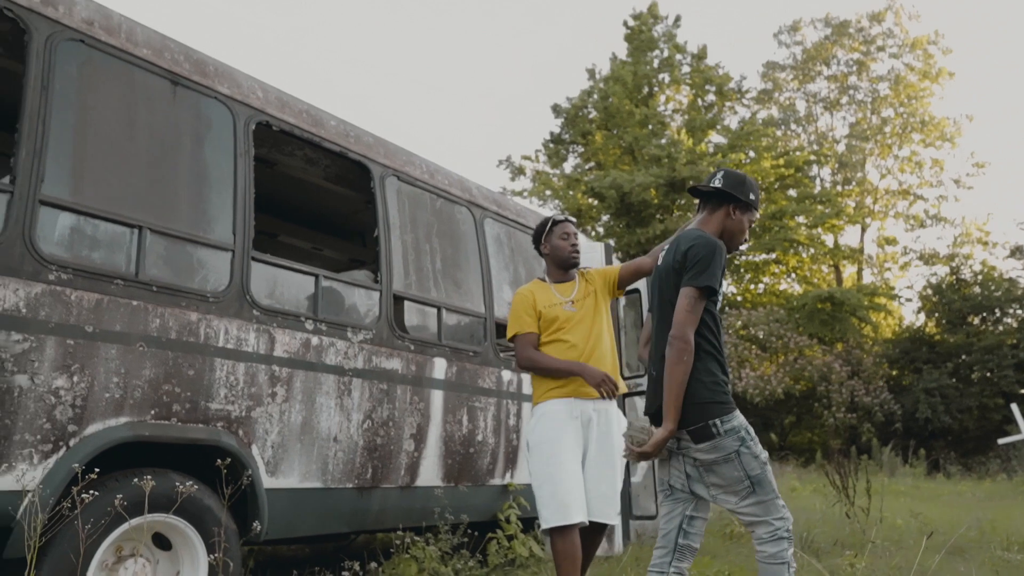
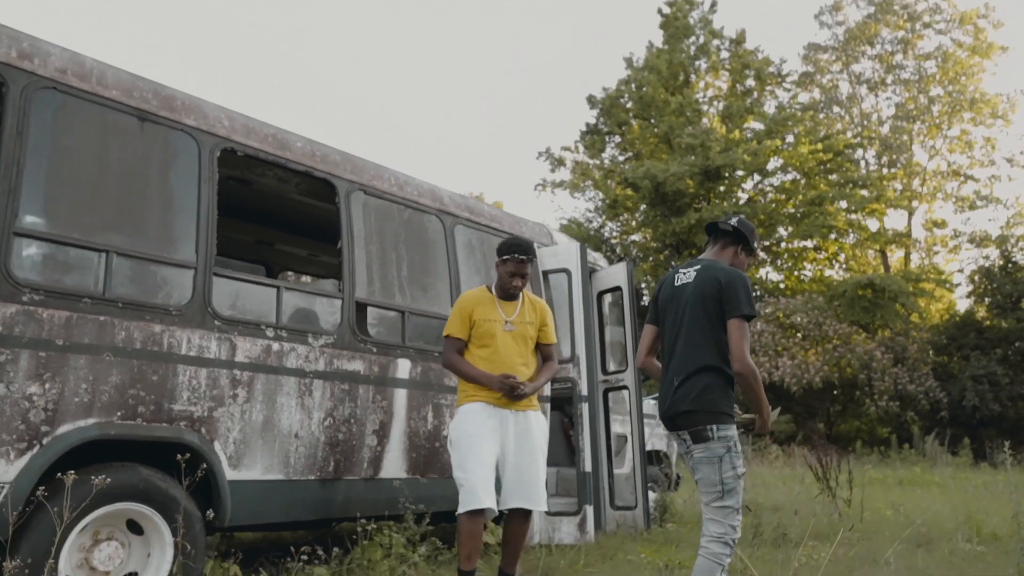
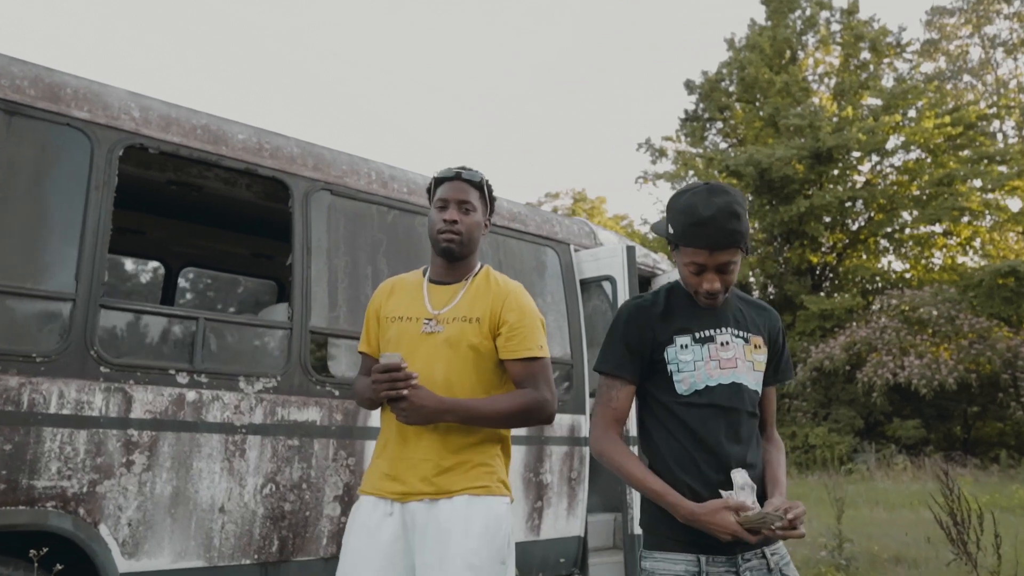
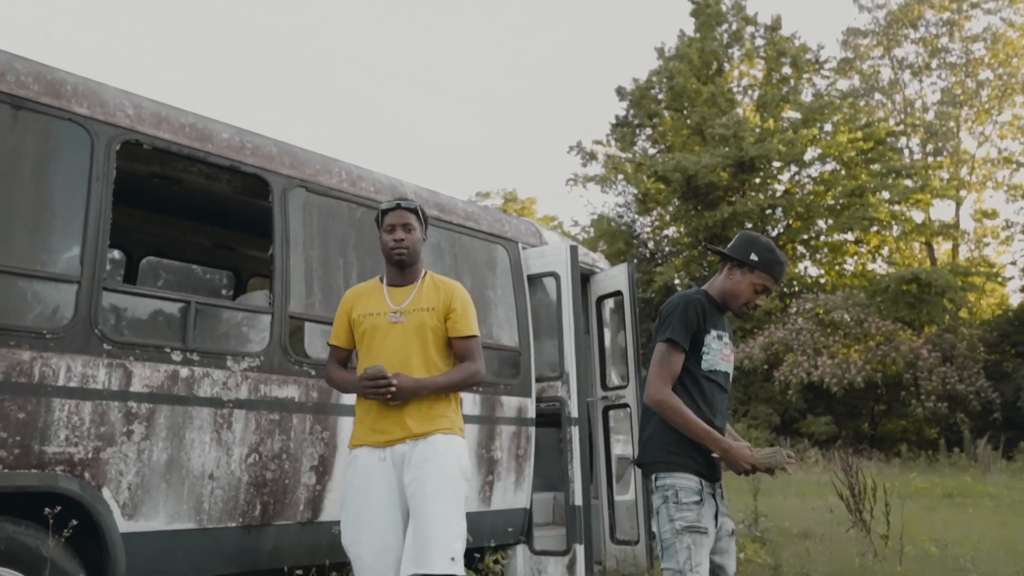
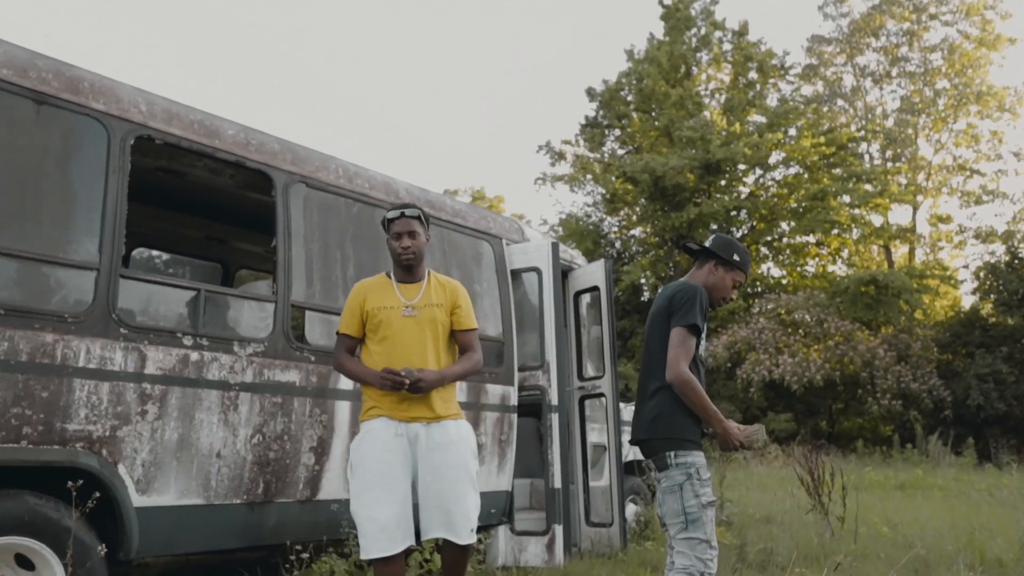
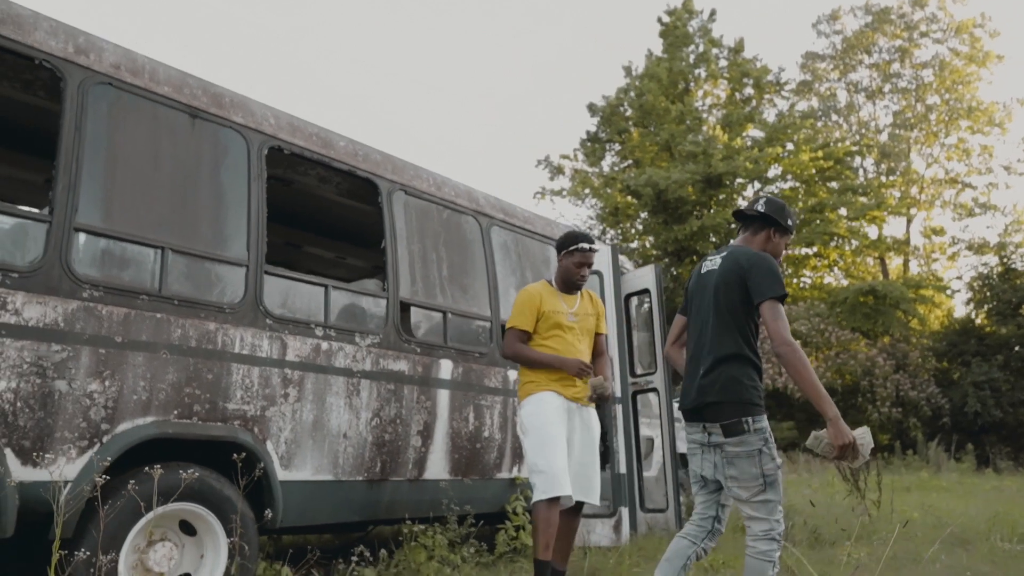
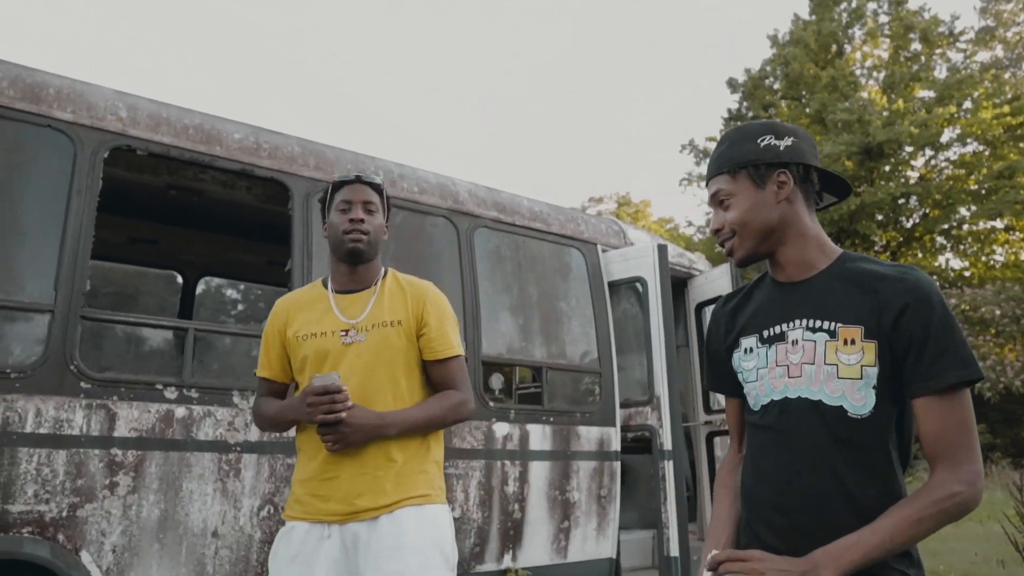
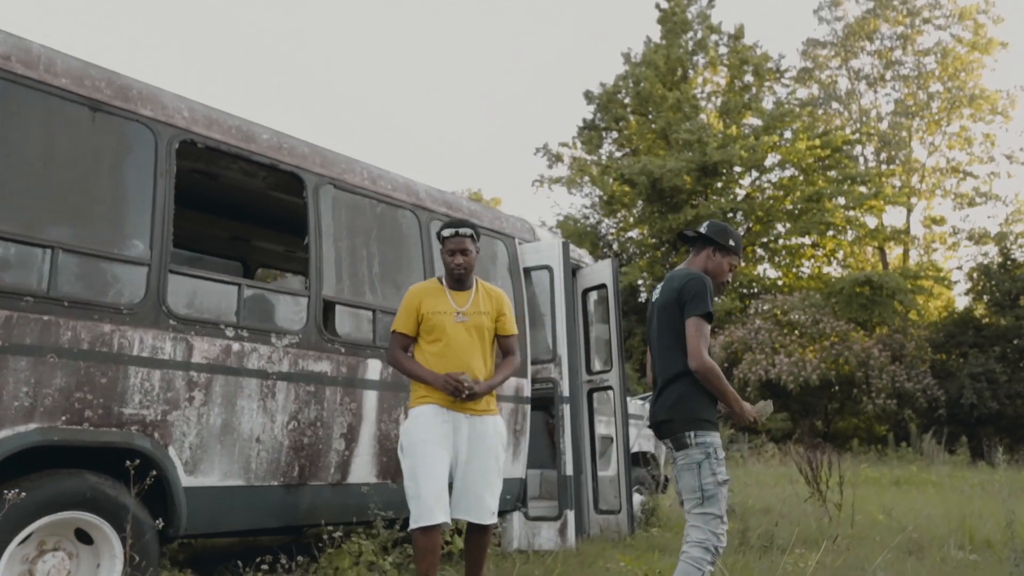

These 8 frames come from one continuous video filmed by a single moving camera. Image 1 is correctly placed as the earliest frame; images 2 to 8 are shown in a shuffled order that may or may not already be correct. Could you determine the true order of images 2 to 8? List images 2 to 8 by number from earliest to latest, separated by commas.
6, 2, 8, 5, 4, 3, 7
